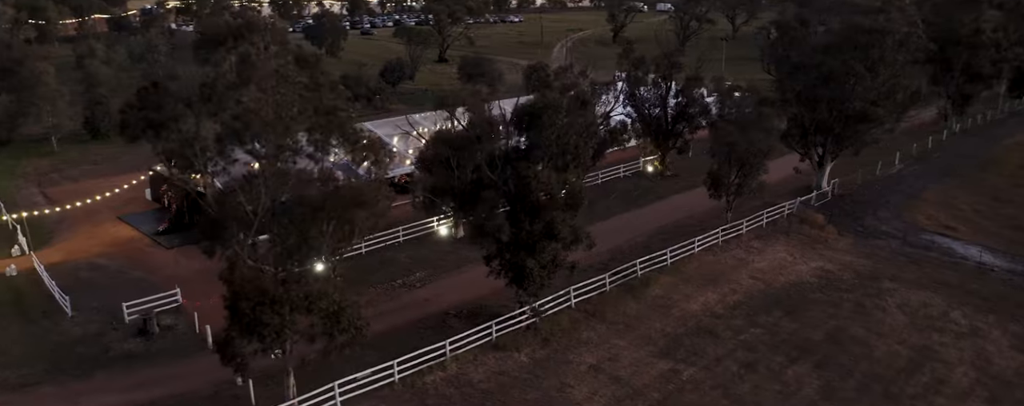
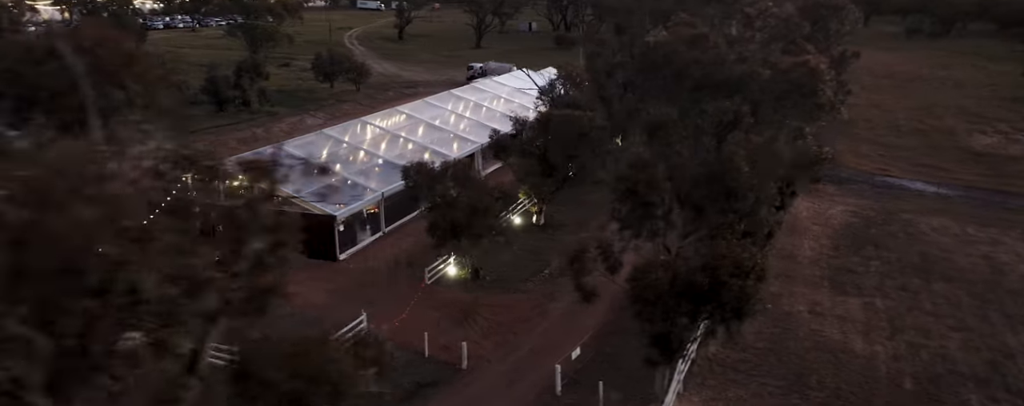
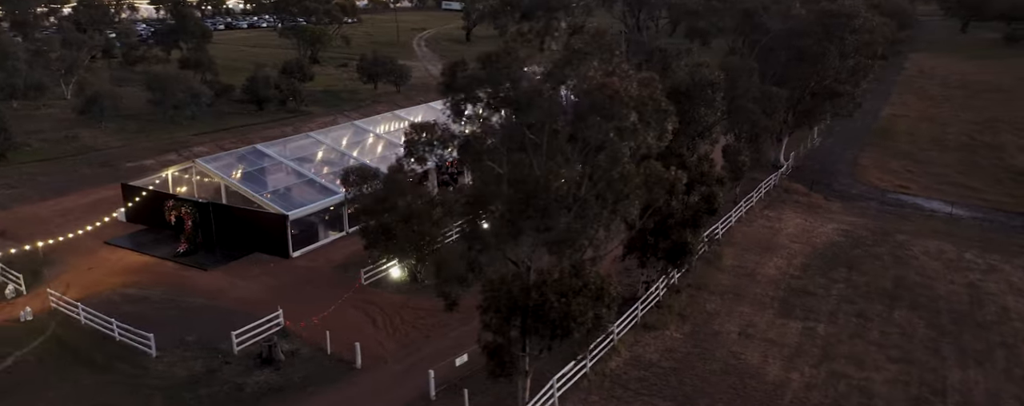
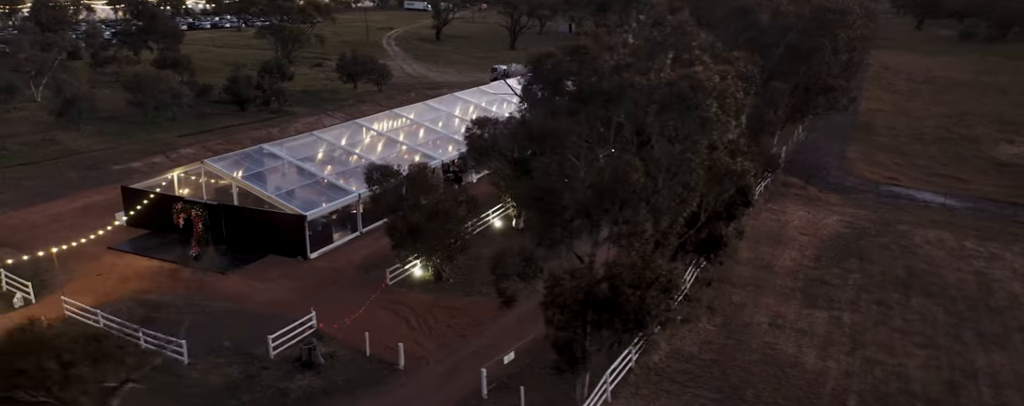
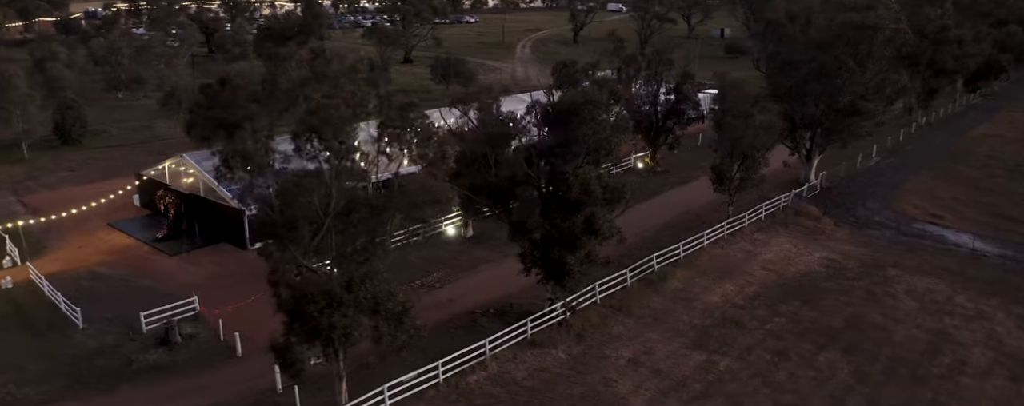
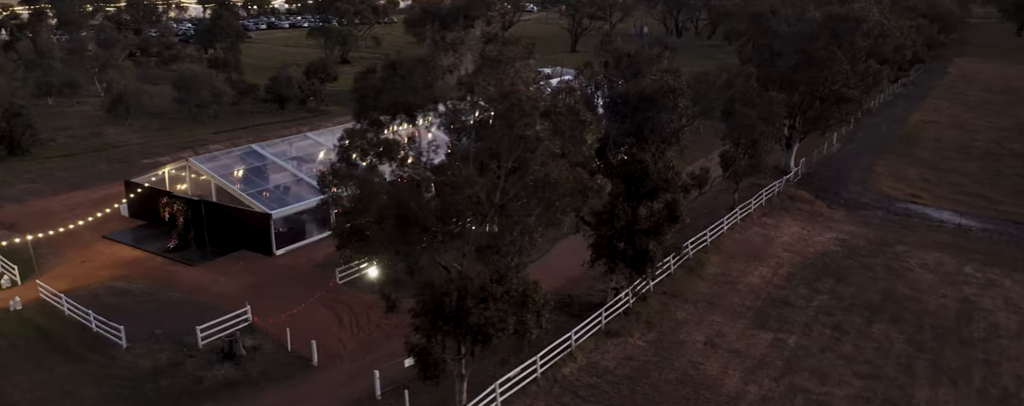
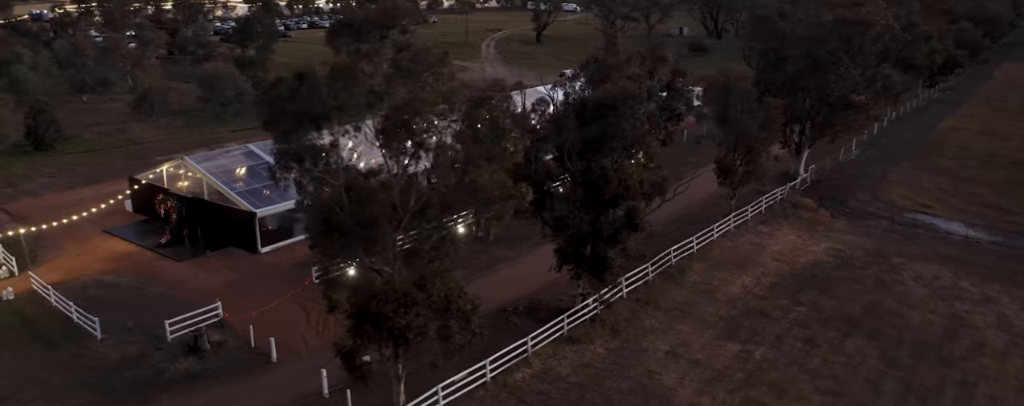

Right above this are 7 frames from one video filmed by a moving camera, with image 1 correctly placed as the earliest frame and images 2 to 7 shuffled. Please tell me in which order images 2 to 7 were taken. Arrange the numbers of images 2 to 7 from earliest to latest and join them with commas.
5, 7, 6, 3, 4, 2
